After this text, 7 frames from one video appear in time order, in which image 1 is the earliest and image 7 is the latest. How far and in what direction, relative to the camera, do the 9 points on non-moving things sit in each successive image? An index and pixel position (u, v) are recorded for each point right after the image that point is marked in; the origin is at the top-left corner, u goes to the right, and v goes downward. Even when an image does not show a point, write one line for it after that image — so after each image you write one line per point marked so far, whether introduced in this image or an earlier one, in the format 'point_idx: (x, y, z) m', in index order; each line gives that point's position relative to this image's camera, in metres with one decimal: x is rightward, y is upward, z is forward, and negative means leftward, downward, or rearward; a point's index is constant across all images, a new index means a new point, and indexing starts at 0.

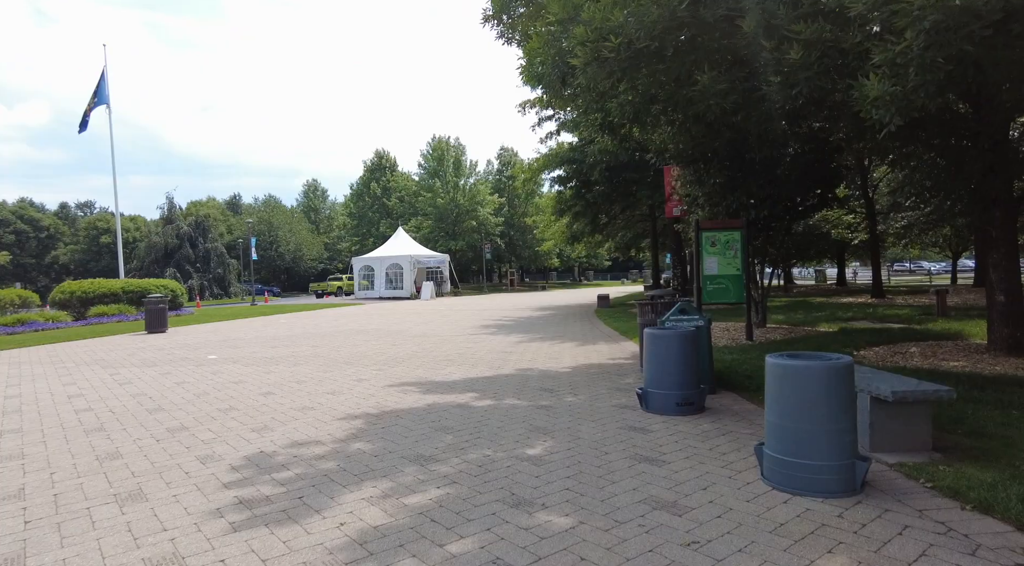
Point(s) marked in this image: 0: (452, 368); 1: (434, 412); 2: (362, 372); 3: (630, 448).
0: (-0.9, -1.3, +9.8) m
1: (-0.8, -1.3, +6.5) m
2: (-2.2, -1.3, +9.5) m
3: (+1.0, -1.4, +5.3) m
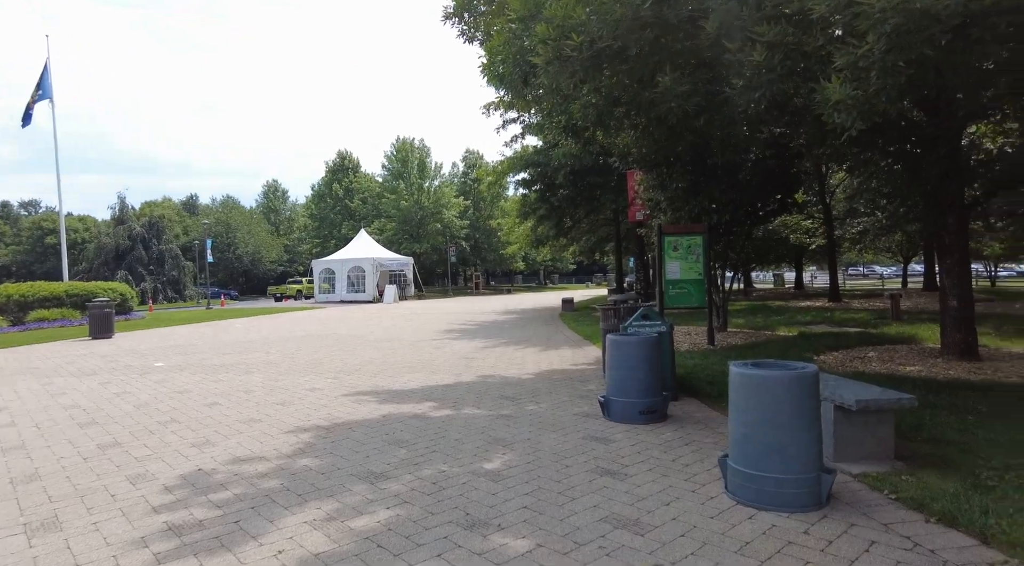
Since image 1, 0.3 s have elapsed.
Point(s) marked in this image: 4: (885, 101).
0: (-1.5, -1.4, +9.5) m
1: (-1.2, -1.4, +6.3) m
2: (-2.7, -1.4, +9.1) m
3: (+0.6, -1.4, +5.2) m
4: (+2.7, +1.3, +4.7) m
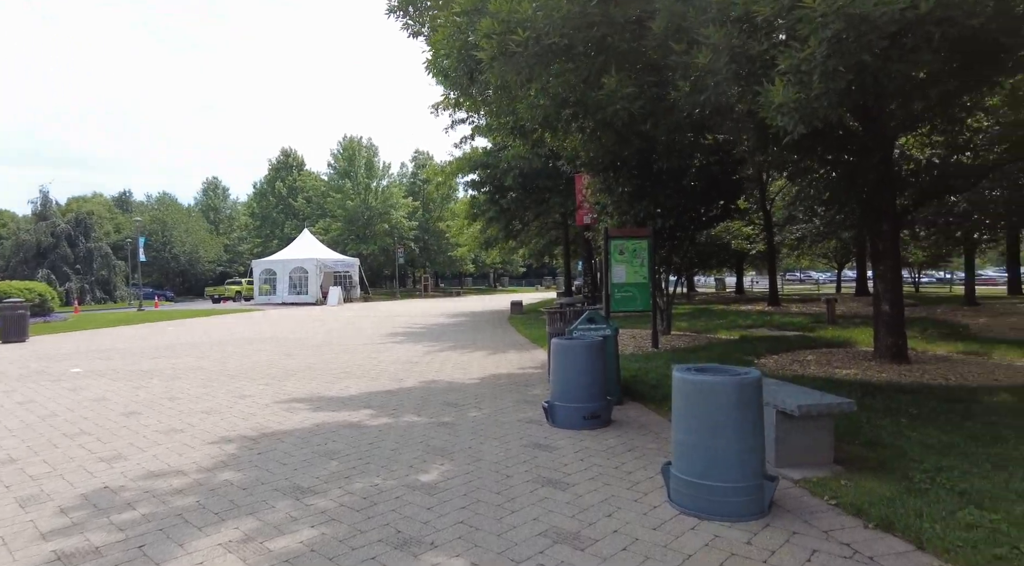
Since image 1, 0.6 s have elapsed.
0: (-2.3, -1.4, +9.1) m
1: (-1.8, -1.4, +6.0) m
2: (-3.5, -1.4, +8.7) m
3: (+0.2, -1.4, +5.0) m
4: (+2.3, +1.3, +4.7) m
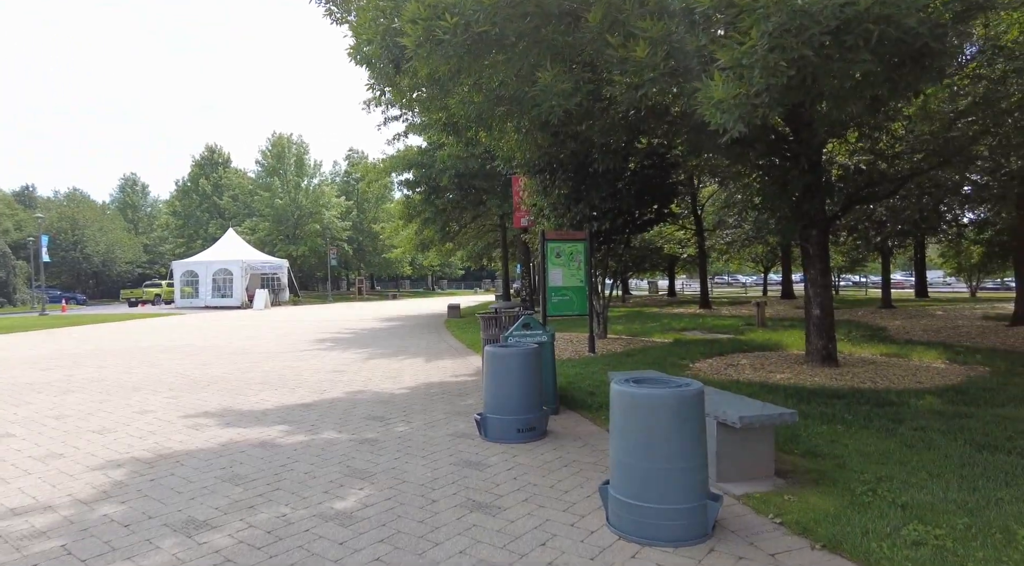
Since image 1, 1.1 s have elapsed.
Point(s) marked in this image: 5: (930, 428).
0: (-3.2, -1.4, +8.5) m
1: (-2.4, -1.4, +5.4) m
2: (-4.4, -1.4, +7.9) m
3: (-0.4, -1.5, +4.6) m
4: (+1.8, +1.3, +4.6) m
5: (+3.6, -1.2, +5.6) m
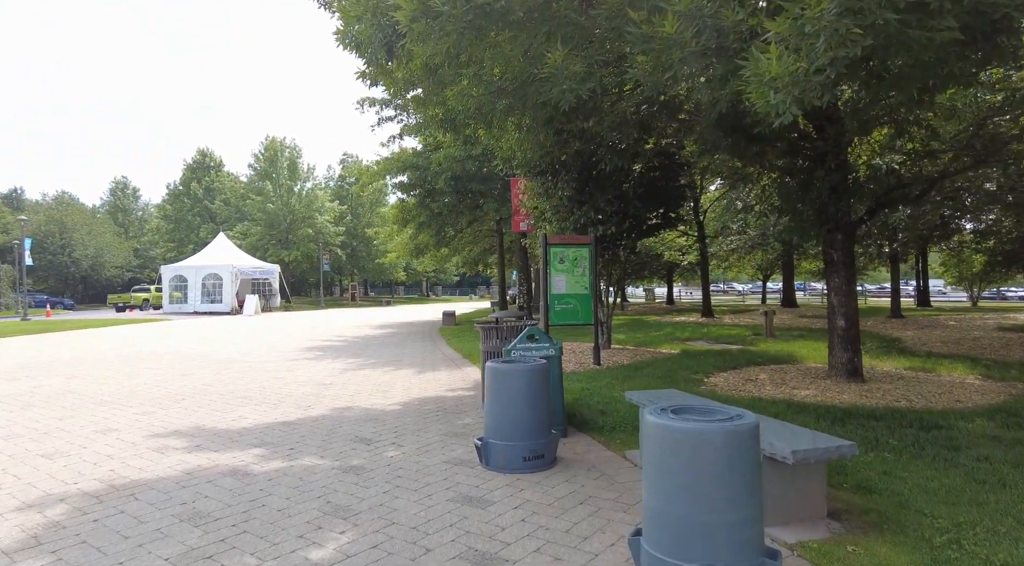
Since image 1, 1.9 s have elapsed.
0: (-3.1, -1.5, +7.7) m
1: (-2.3, -1.5, +4.6) m
2: (-4.3, -1.5, +7.2) m
3: (-0.3, -1.5, +3.9) m
4: (+1.9, +1.2, +3.9) m
5: (+3.6, -1.3, +4.9) m
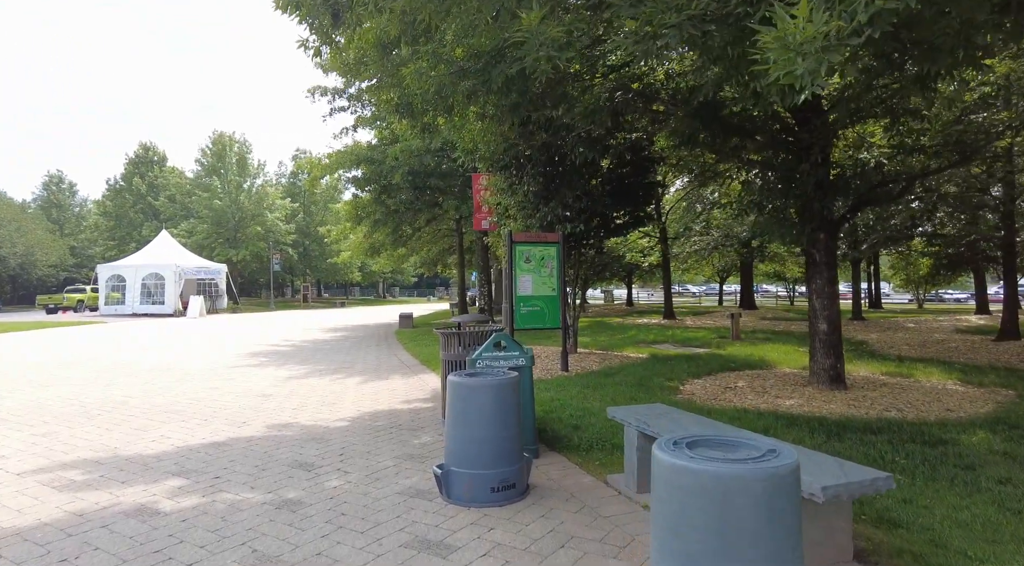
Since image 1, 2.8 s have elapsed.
0: (-3.5, -1.5, +6.8) m
1: (-2.5, -1.5, +3.7) m
2: (-4.7, -1.5, +6.1) m
3: (-0.5, -1.5, +3.1) m
4: (+1.7, +1.2, +3.3) m
5: (+3.4, -1.3, +4.4) m
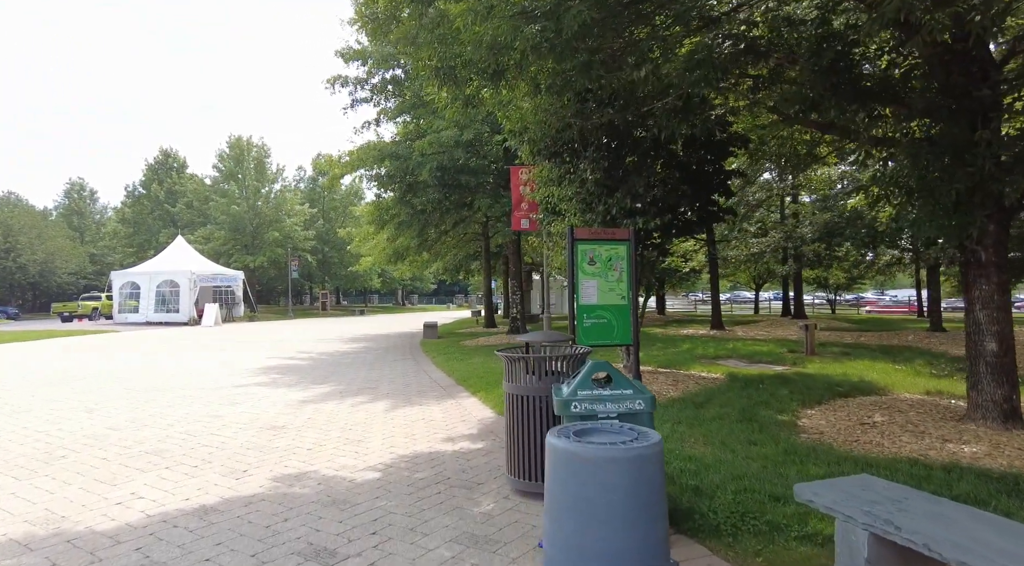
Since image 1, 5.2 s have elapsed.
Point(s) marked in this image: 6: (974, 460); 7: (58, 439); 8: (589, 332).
0: (-2.9, -1.6, +5.1) m
1: (-1.9, -1.5, +2.0) m
2: (-4.0, -1.5, +4.5) m
3: (+0.1, -1.5, +1.4) m
4: (+2.3, +1.2, +1.5) m
5: (+4.0, -1.3, +2.5) m
6: (+3.6, -1.4, +5.1) m
7: (-4.7, -1.6, +6.7) m
8: (+0.9, -0.6, +7.8) m
